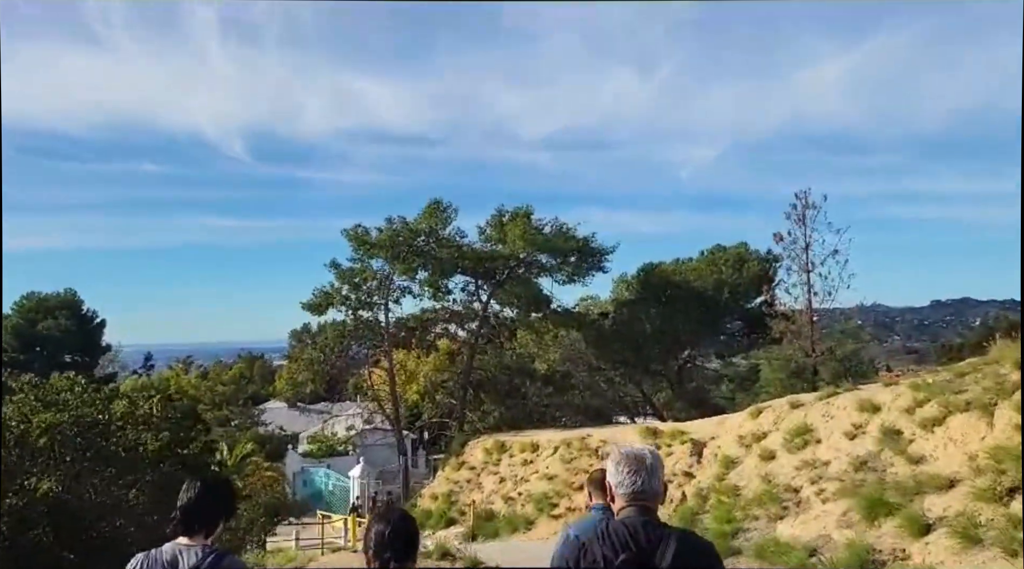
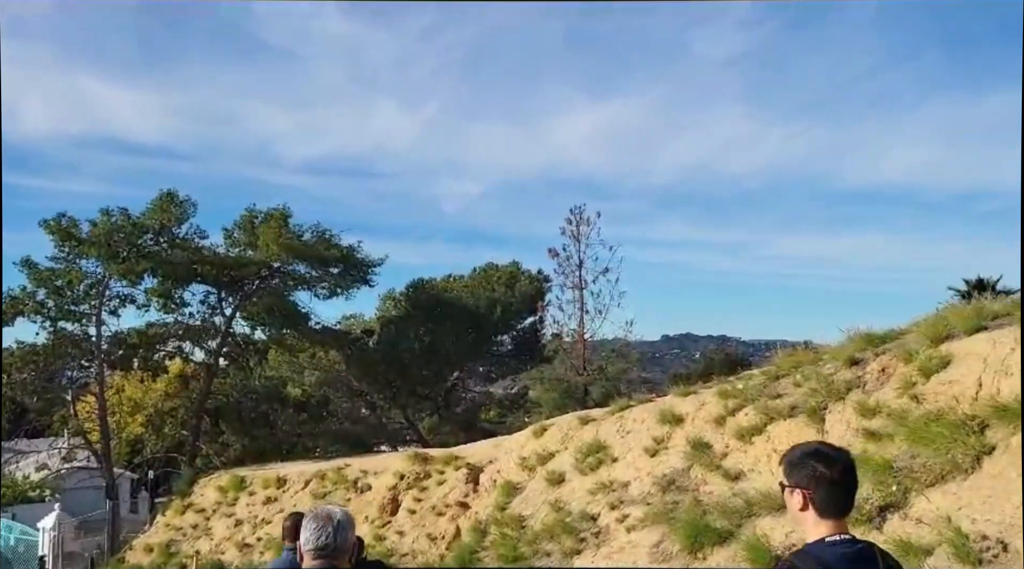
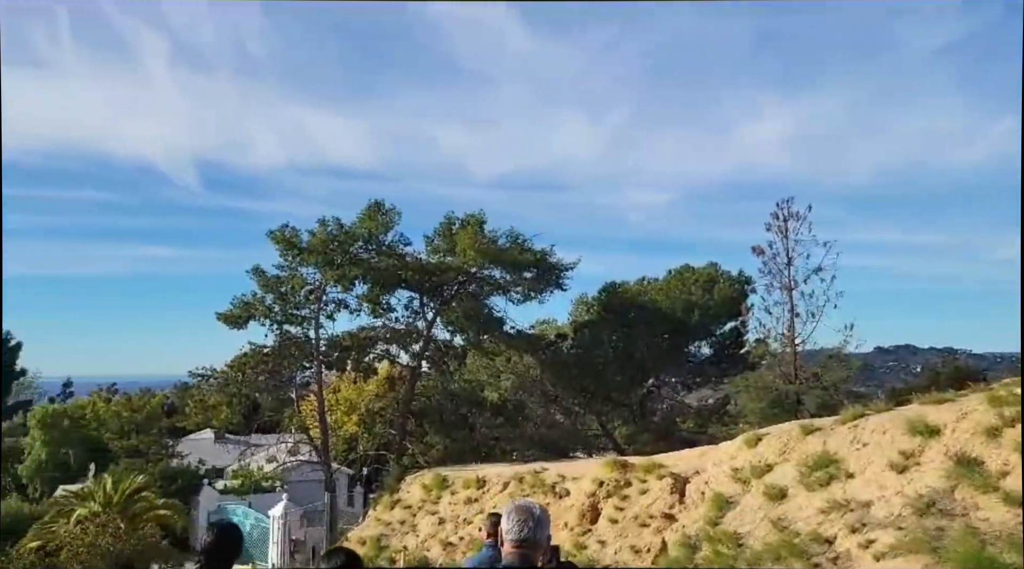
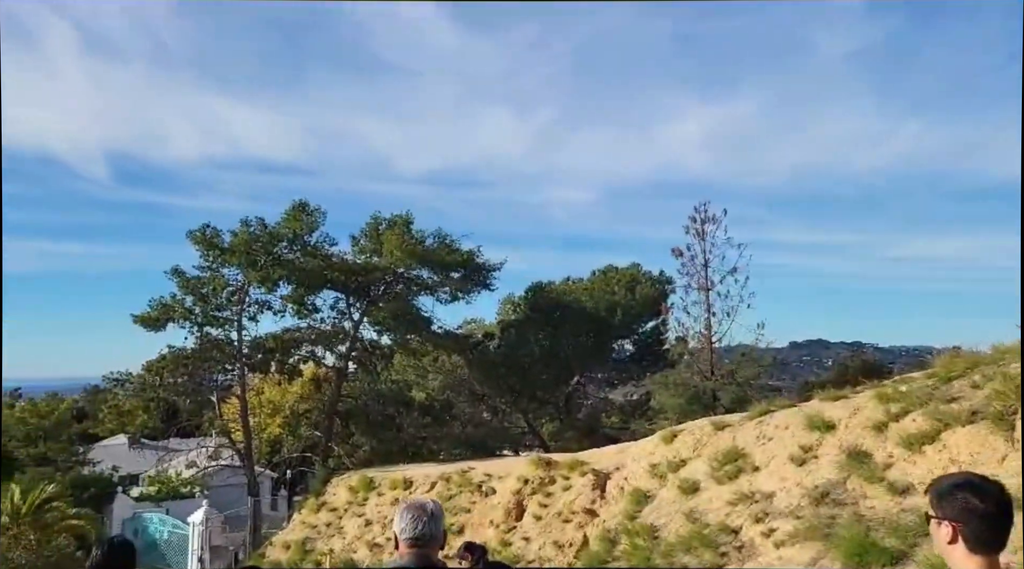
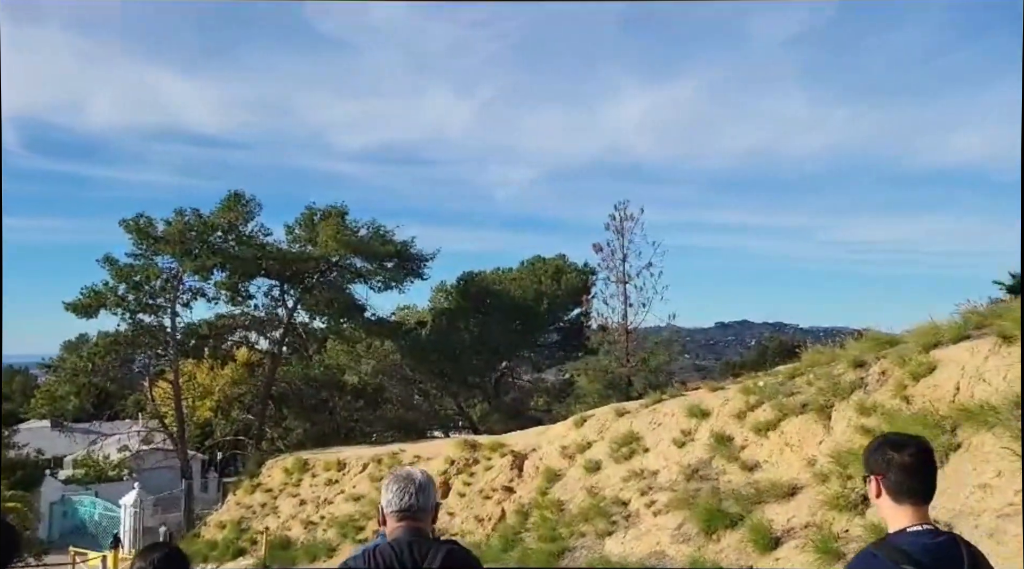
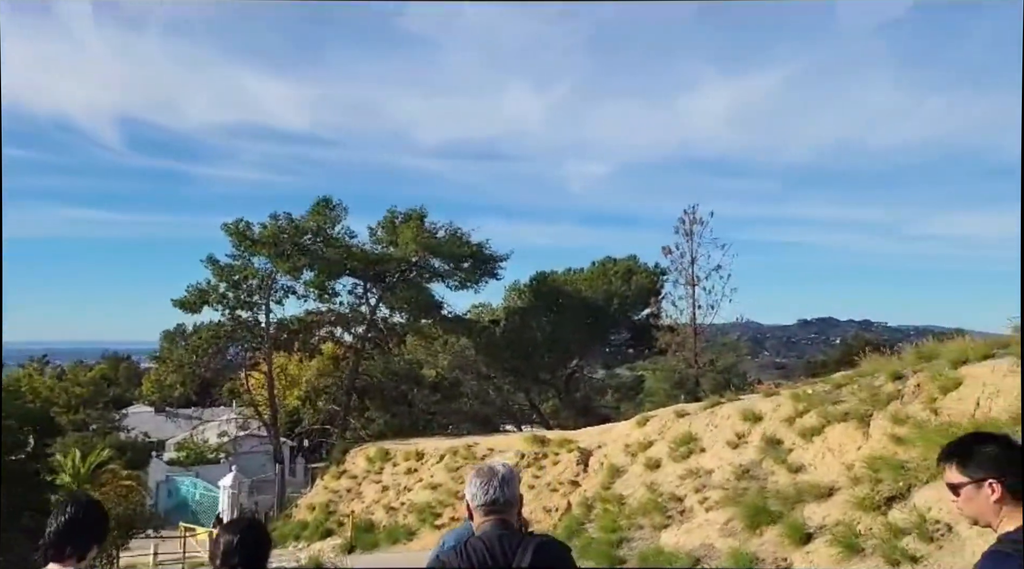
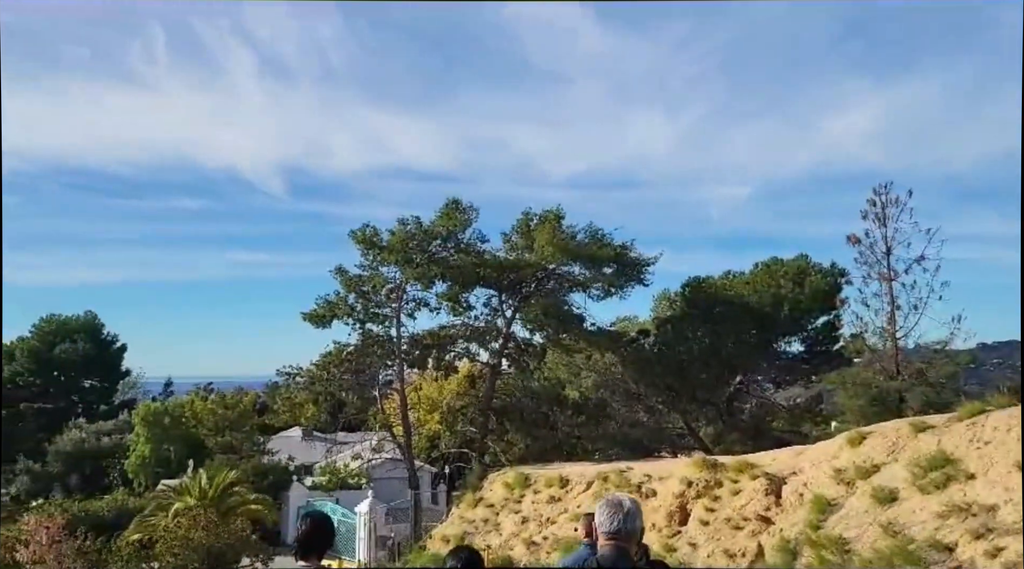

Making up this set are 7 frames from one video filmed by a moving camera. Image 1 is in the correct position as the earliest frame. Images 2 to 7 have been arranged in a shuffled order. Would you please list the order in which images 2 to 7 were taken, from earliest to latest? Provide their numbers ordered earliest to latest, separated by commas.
6, 5, 2, 4, 3, 7
